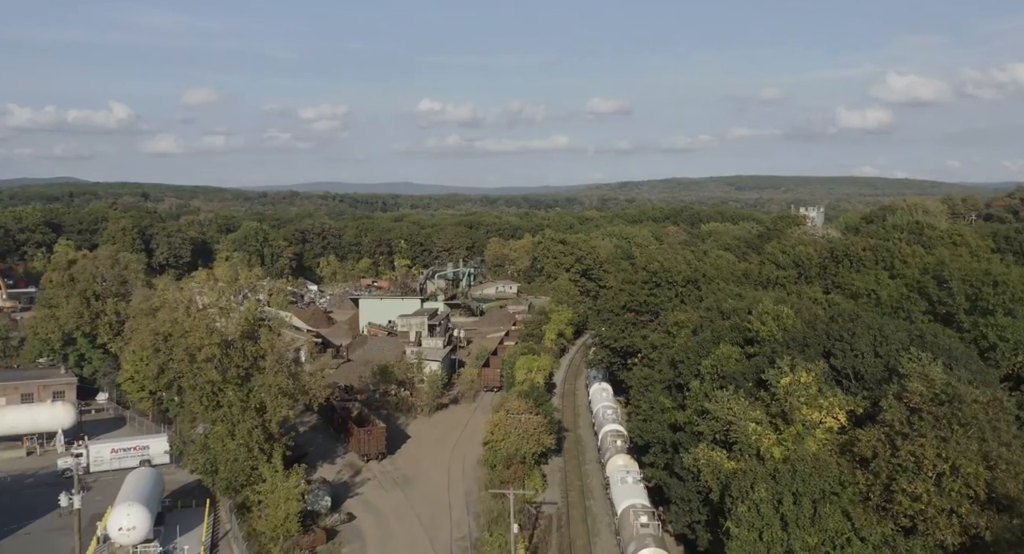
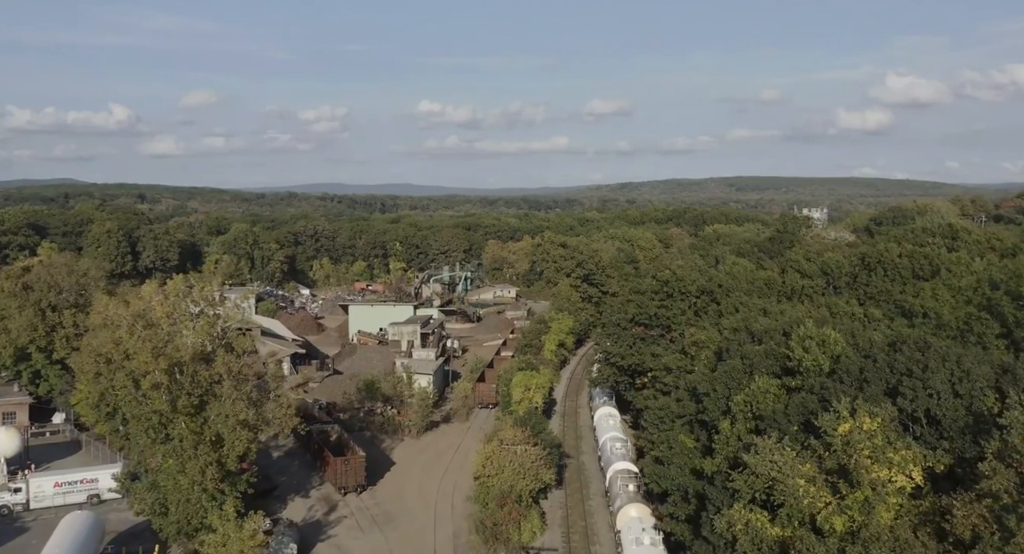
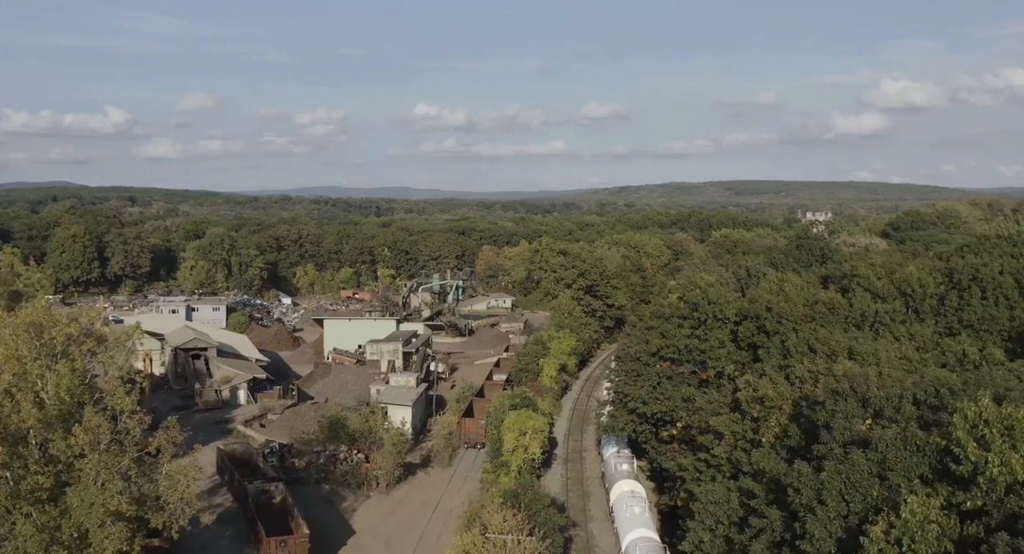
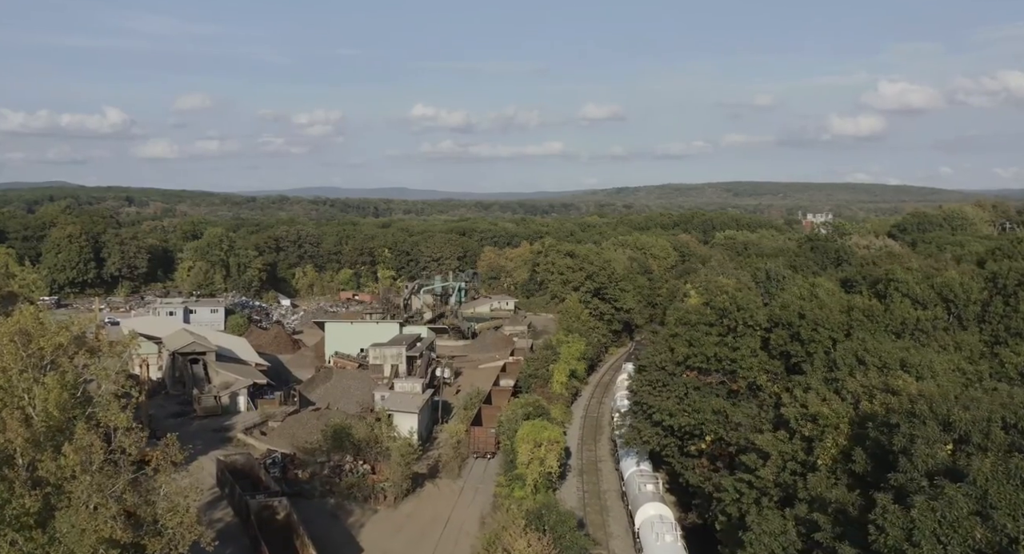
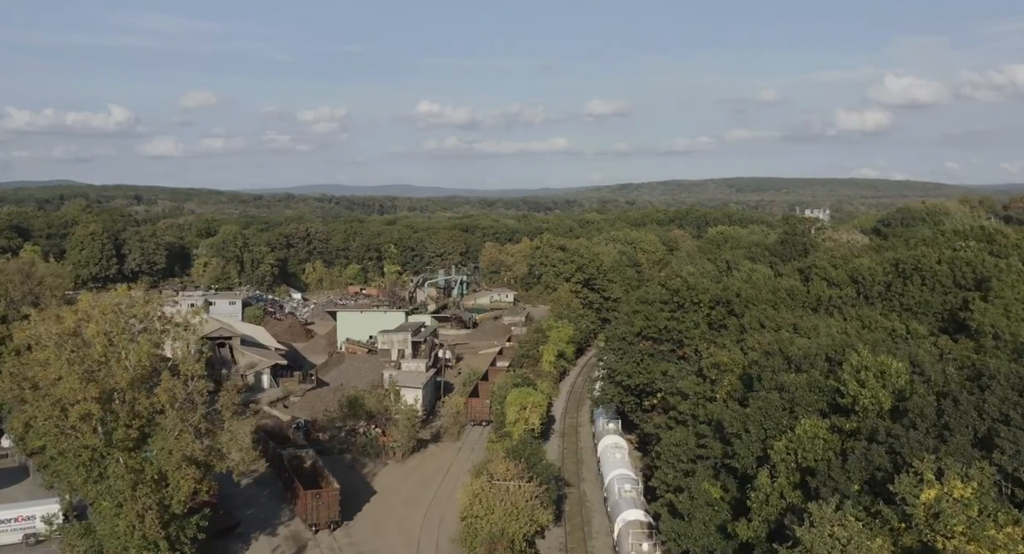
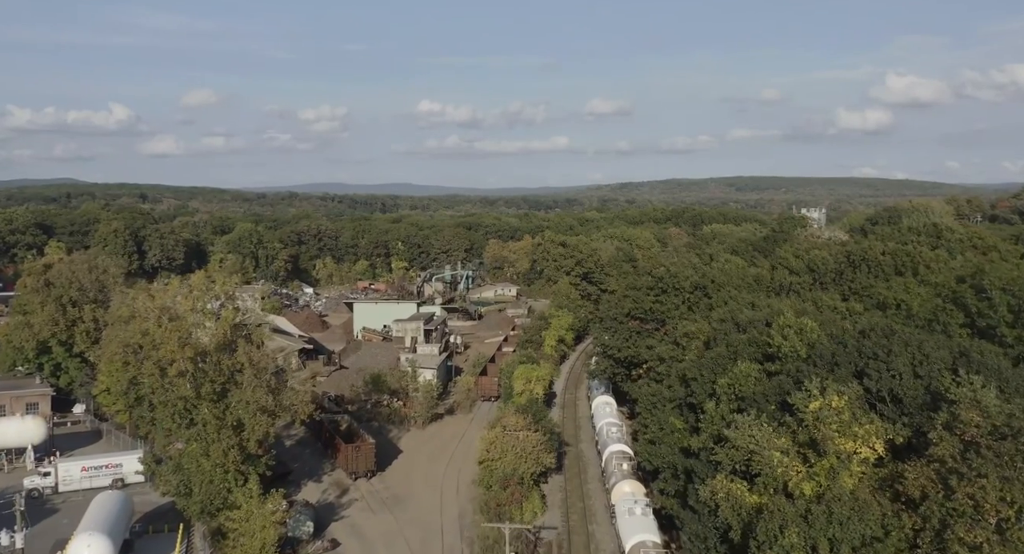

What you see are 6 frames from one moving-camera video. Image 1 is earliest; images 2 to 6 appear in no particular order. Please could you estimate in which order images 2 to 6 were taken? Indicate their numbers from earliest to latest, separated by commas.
6, 2, 5, 3, 4
